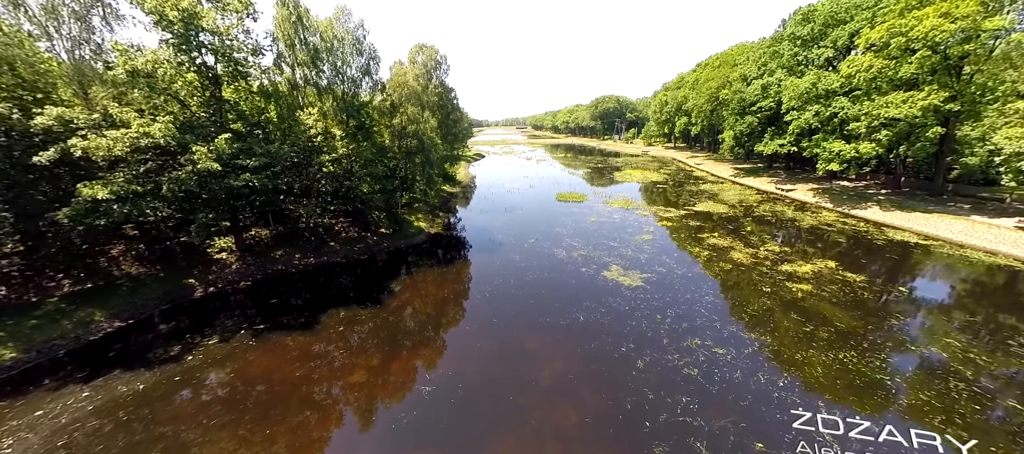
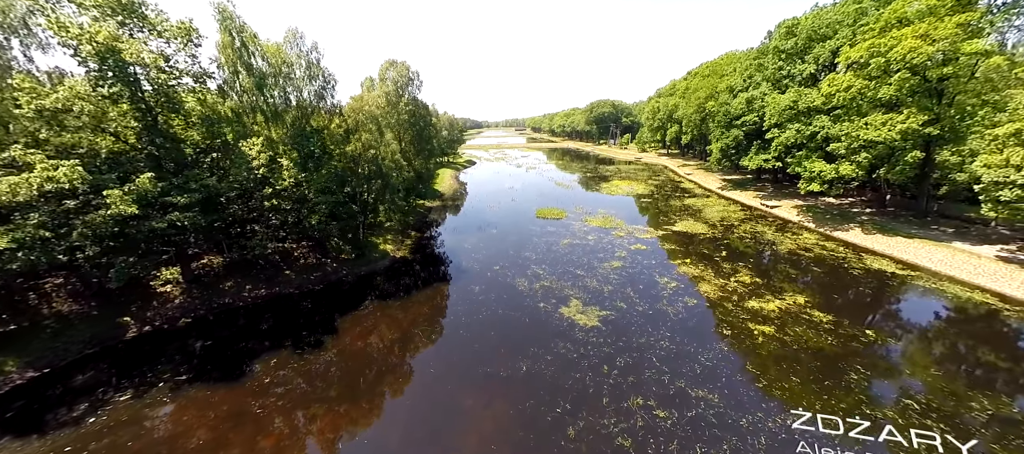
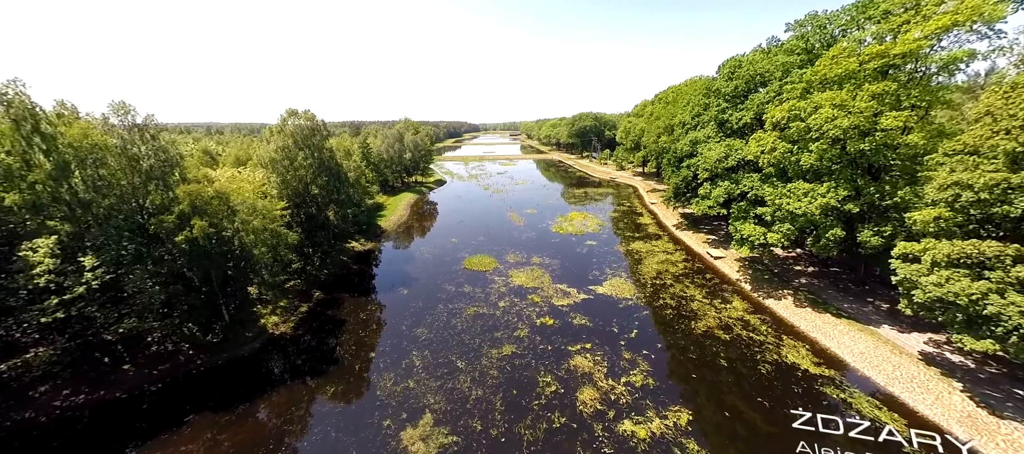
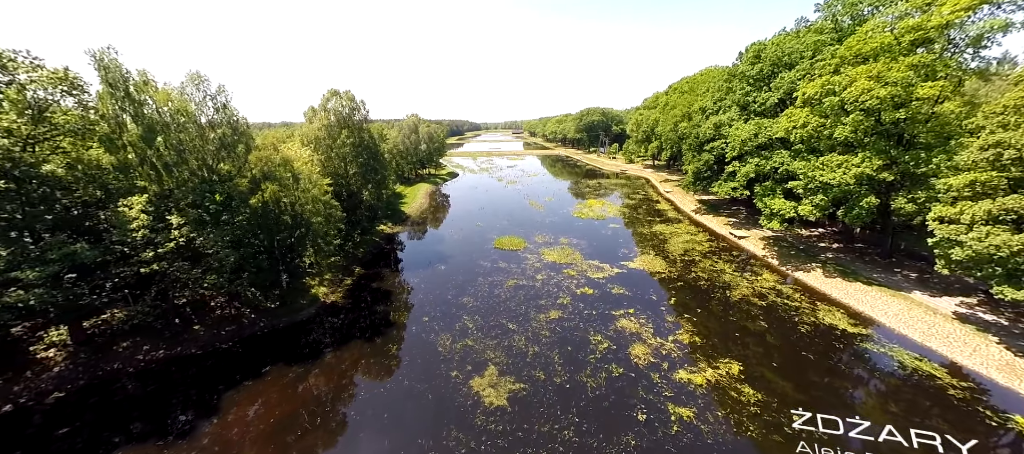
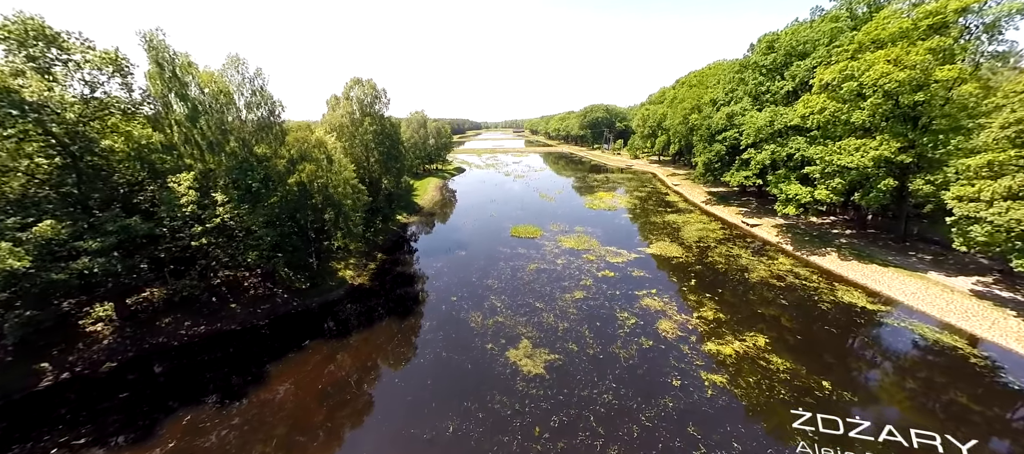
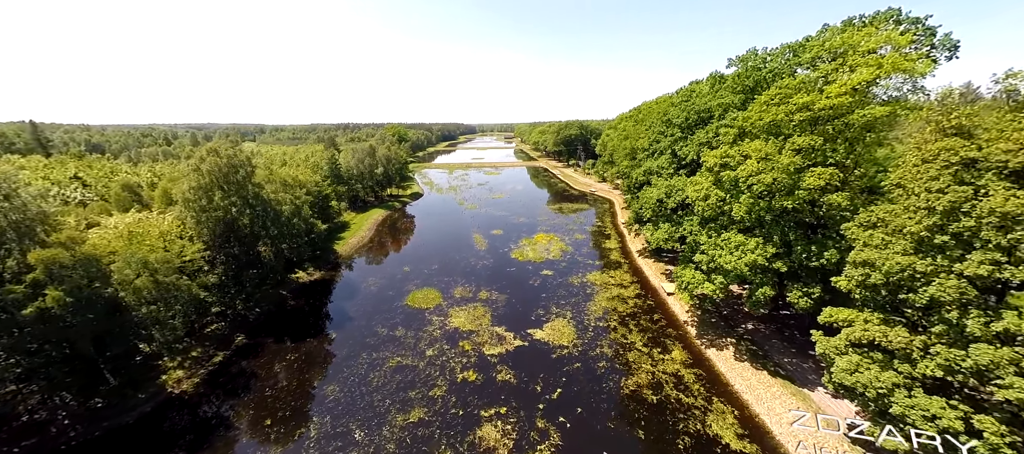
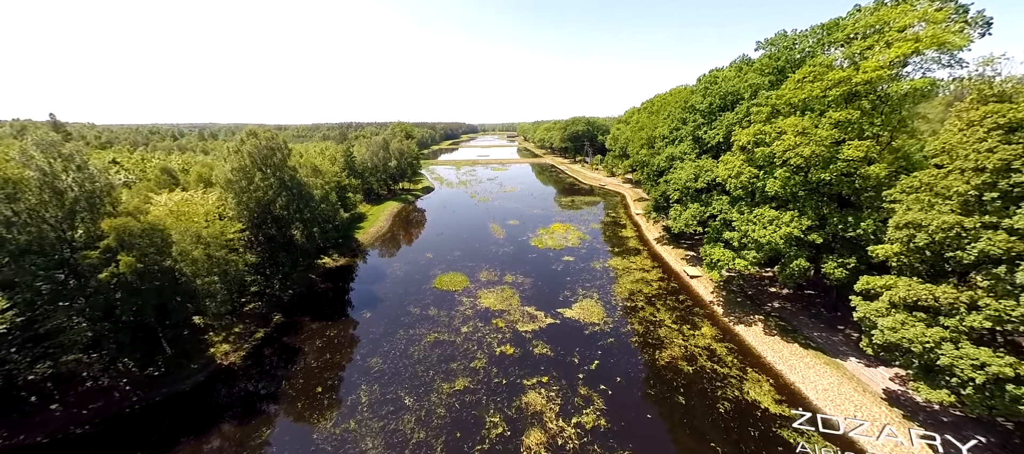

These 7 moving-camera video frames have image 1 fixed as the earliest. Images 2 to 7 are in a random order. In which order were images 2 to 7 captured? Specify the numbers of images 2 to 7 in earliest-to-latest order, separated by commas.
2, 5, 4, 3, 7, 6
